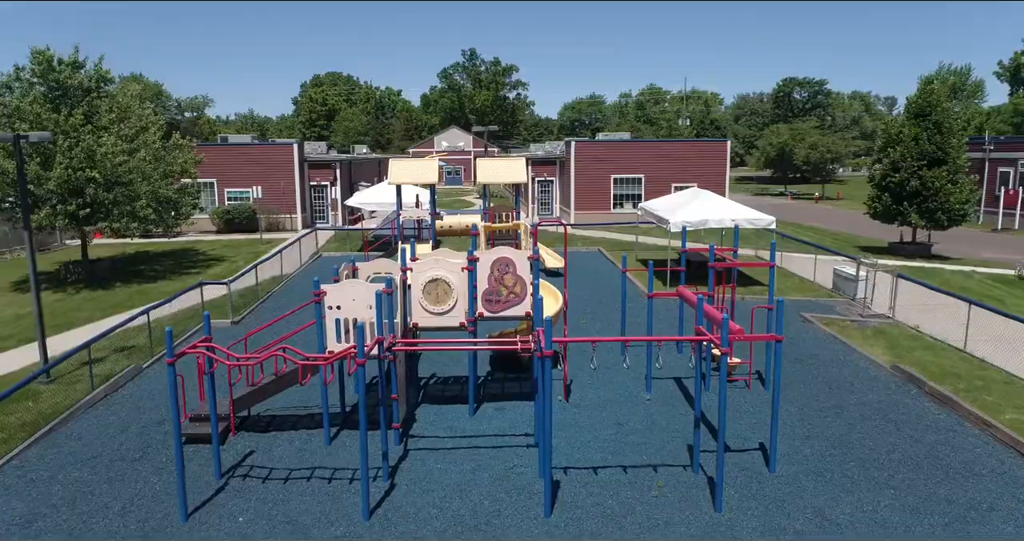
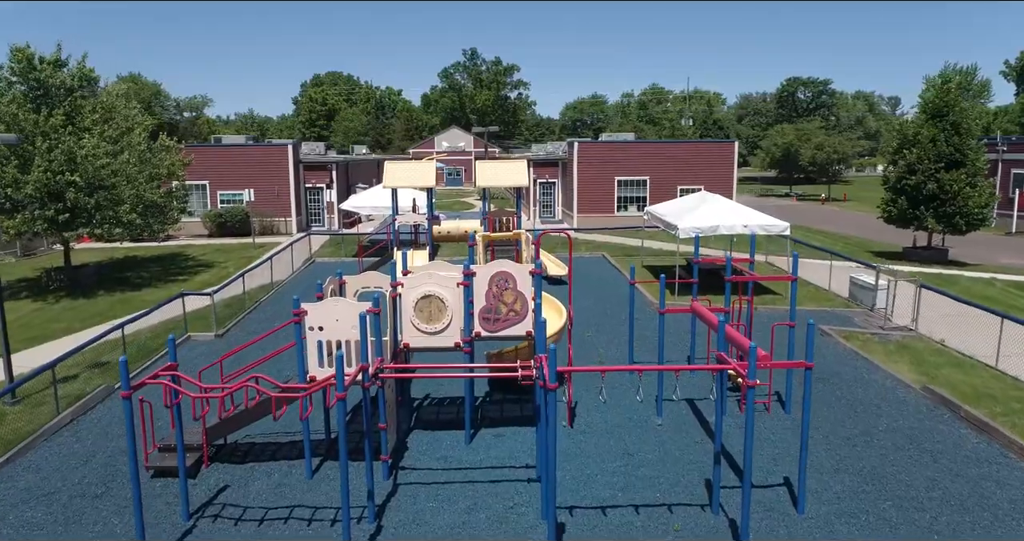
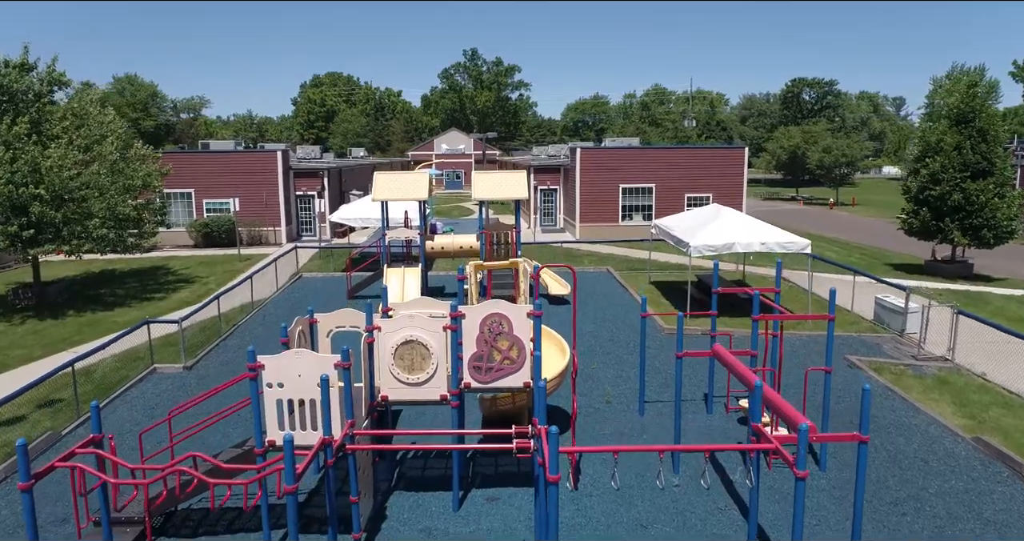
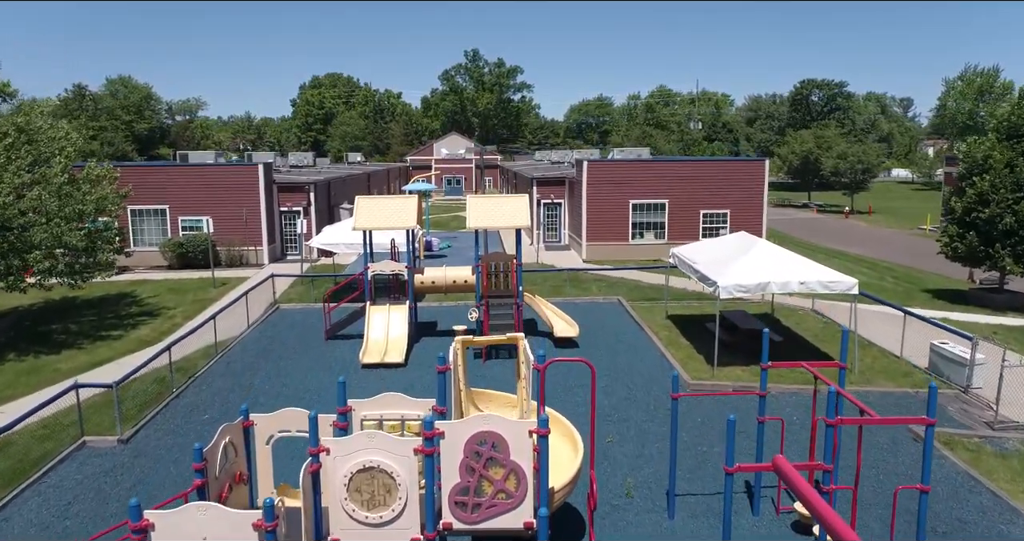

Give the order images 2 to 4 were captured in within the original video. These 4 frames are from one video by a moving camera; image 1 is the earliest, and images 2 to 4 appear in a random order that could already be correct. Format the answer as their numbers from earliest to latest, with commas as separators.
2, 3, 4
